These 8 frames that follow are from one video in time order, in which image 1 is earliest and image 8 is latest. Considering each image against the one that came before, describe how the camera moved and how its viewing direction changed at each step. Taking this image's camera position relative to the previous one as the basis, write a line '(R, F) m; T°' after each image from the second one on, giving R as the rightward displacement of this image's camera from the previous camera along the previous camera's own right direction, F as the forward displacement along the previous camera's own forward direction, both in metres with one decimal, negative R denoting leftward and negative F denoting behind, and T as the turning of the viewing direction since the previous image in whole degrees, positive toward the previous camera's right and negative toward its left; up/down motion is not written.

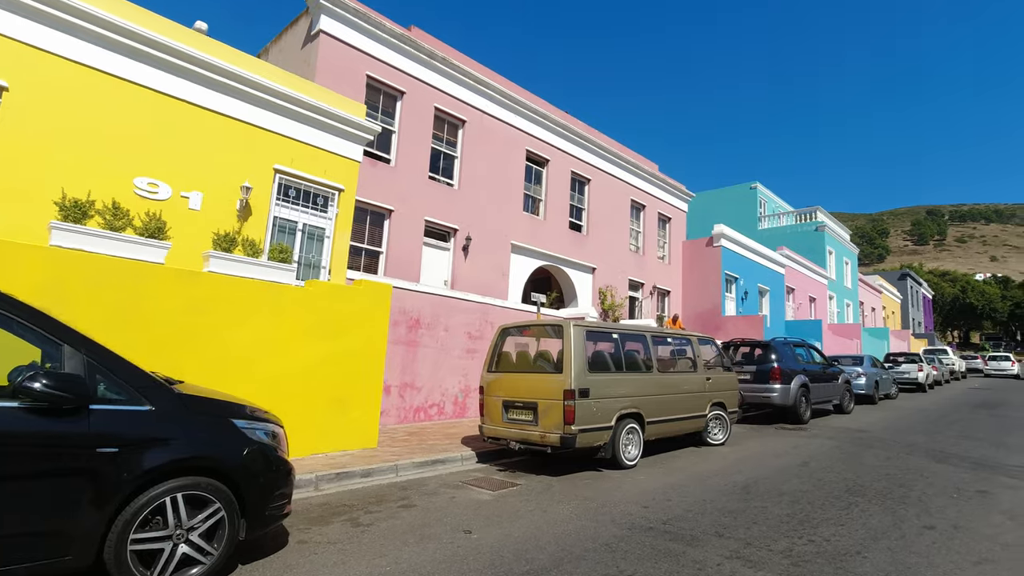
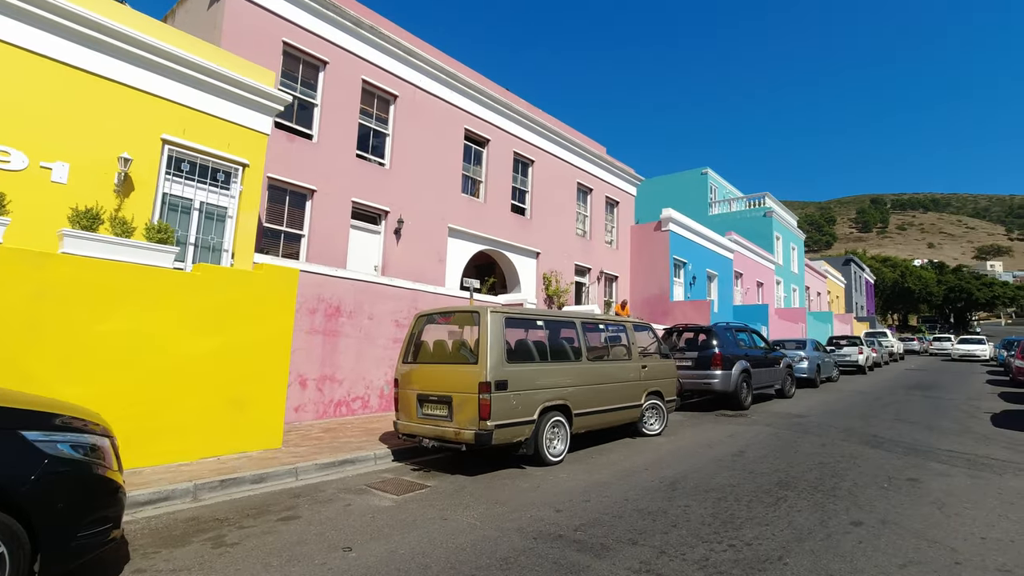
(+0.5, +0.6) m; +4°
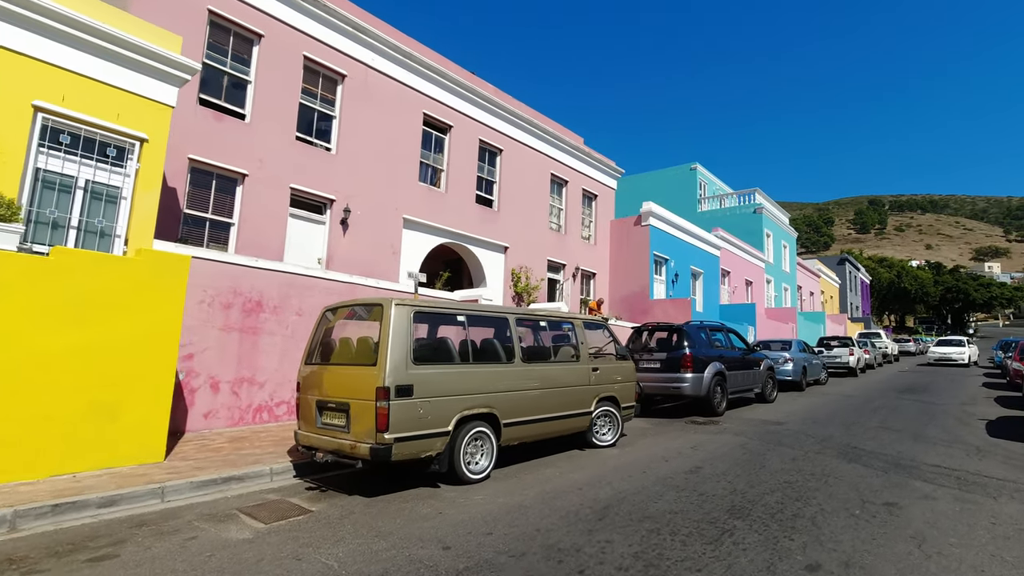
(+0.8, +0.9) m; 0°
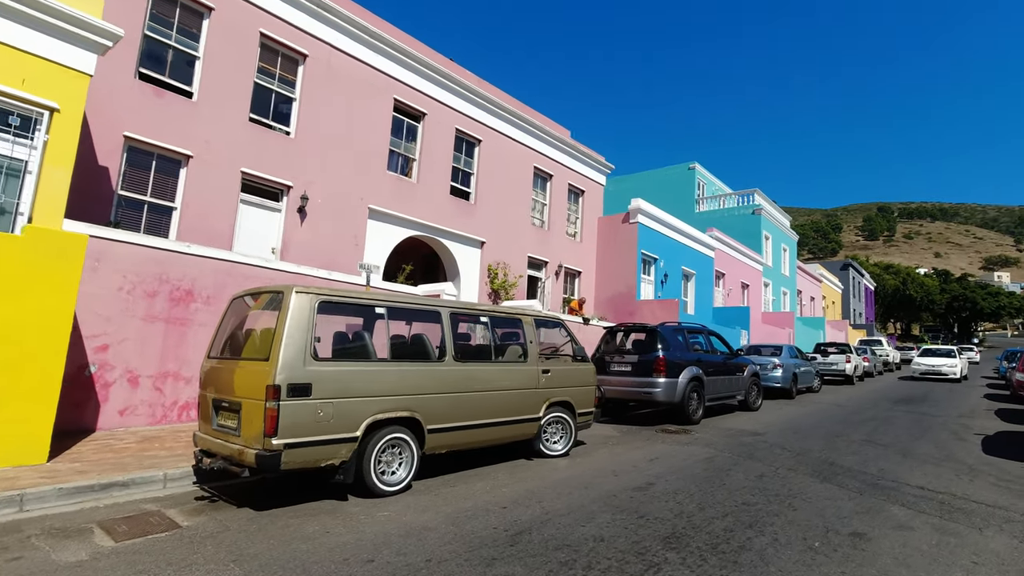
(+0.7, +0.7) m; -1°
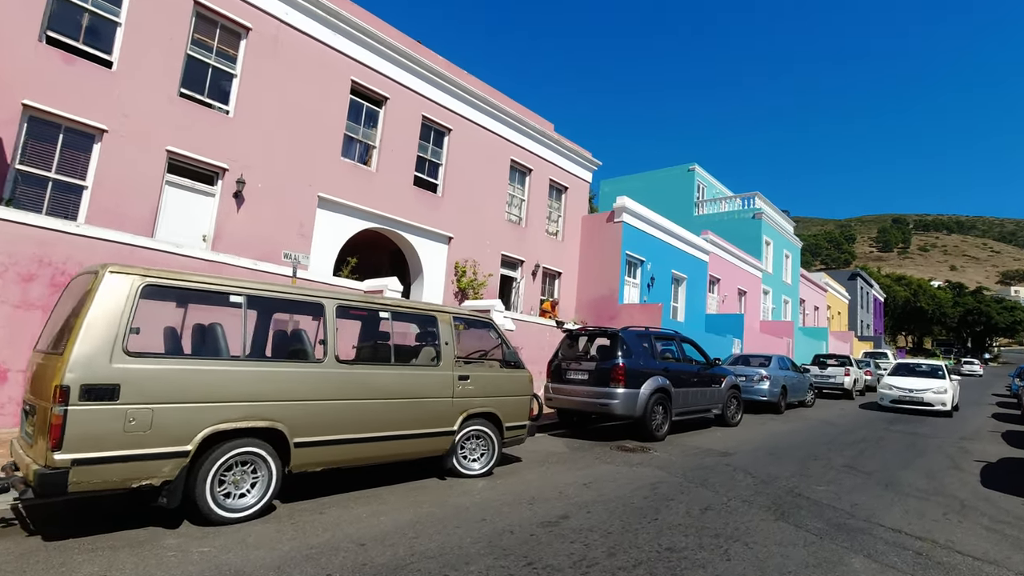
(+1.0, +0.9) m; -1°
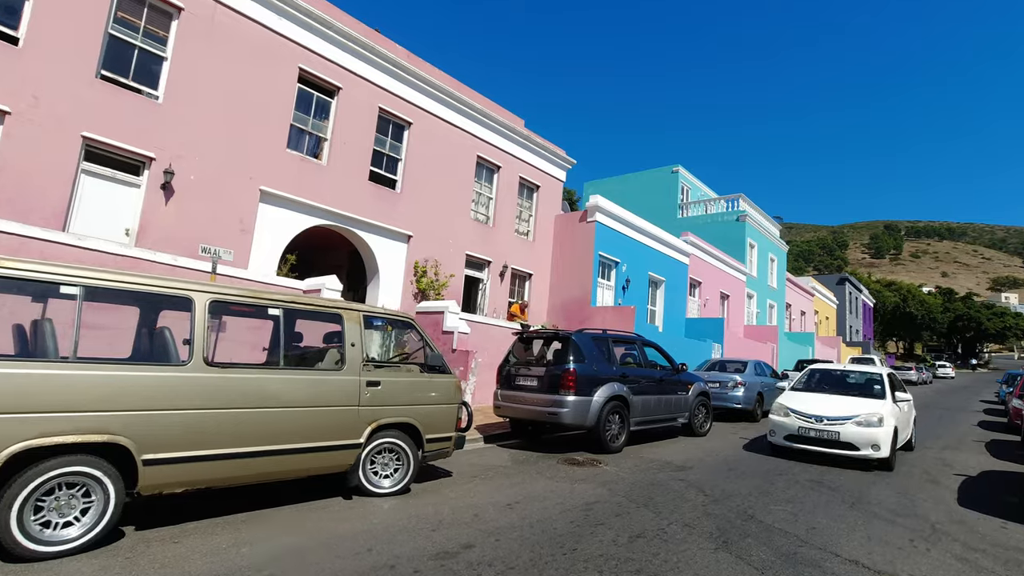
(+0.7, +0.6) m; 0°
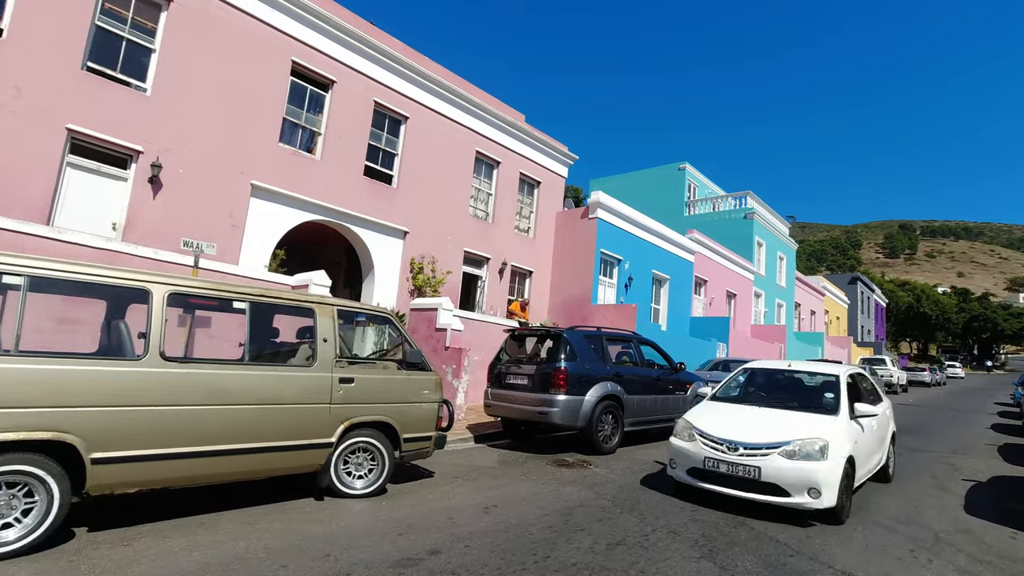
(+0.3, +0.2) m; -1°
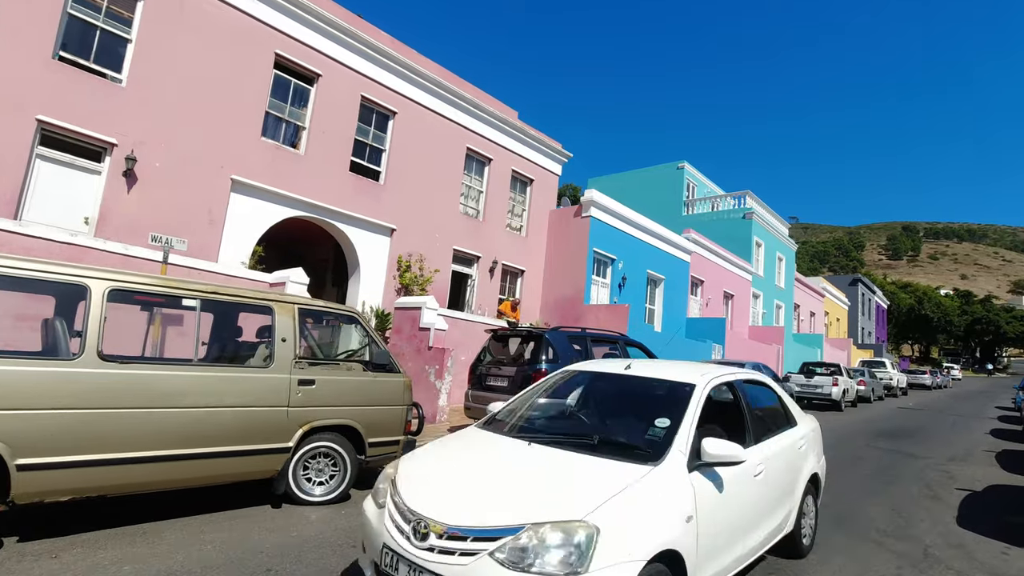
(+0.3, +0.2) m; 0°
